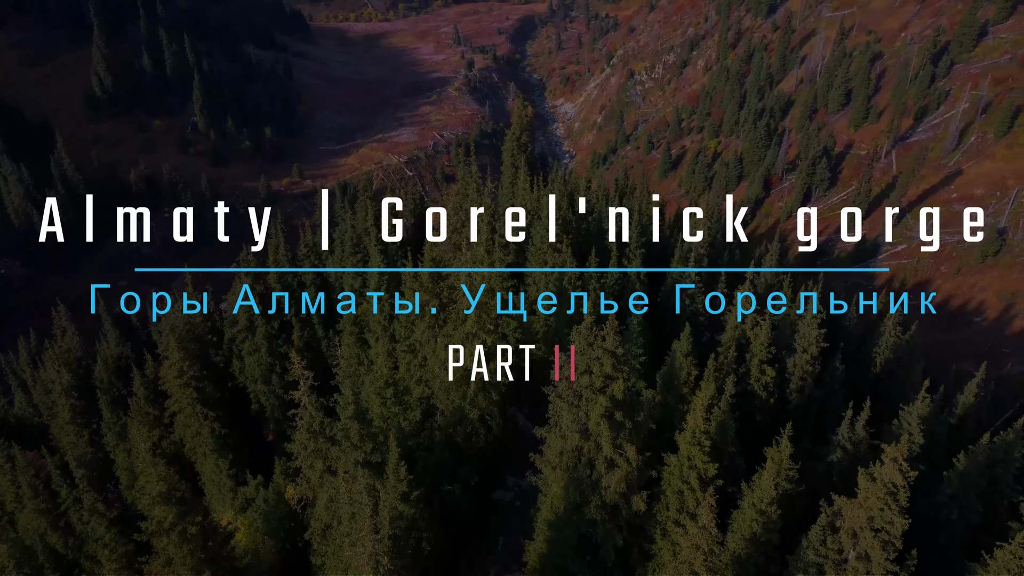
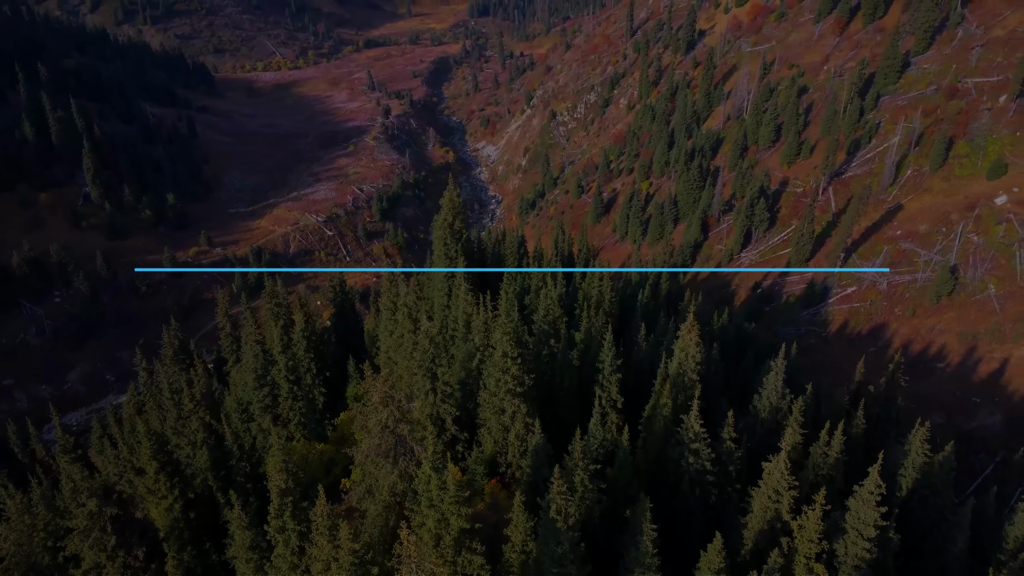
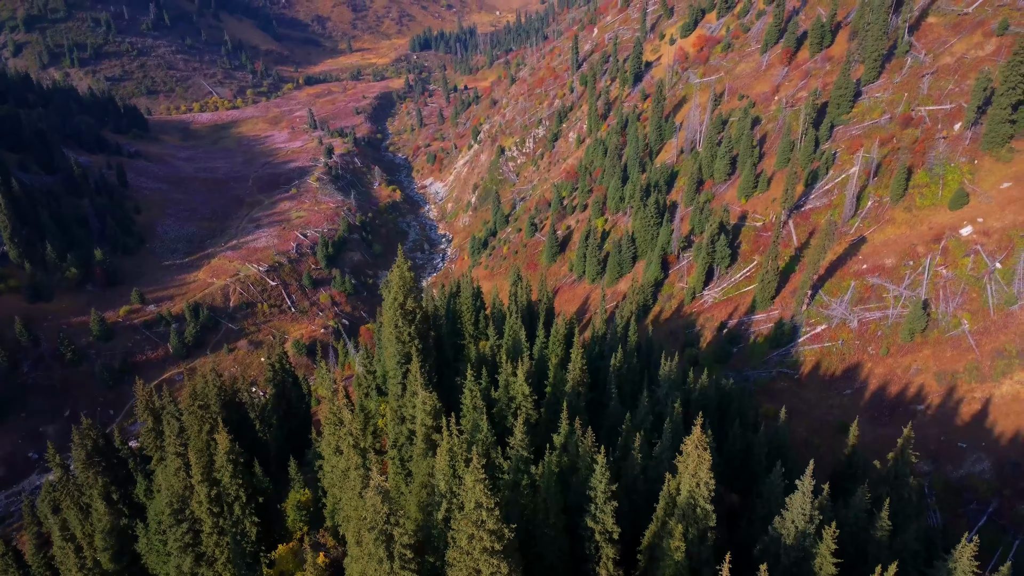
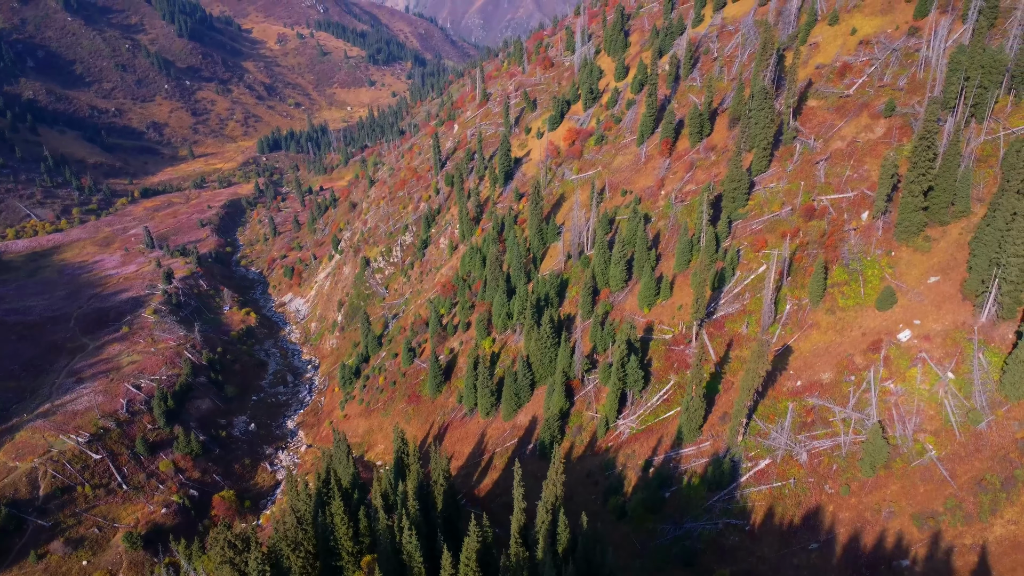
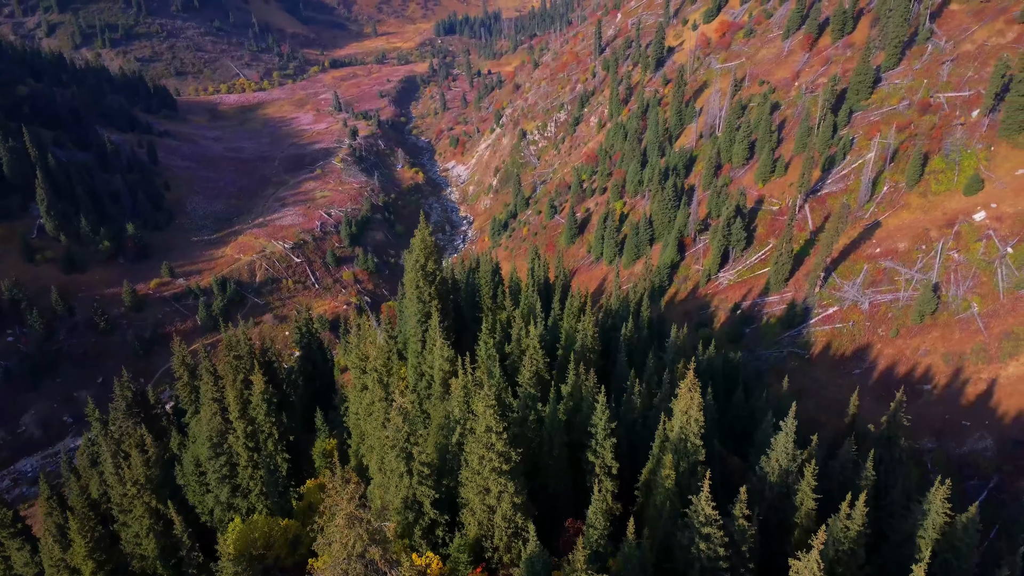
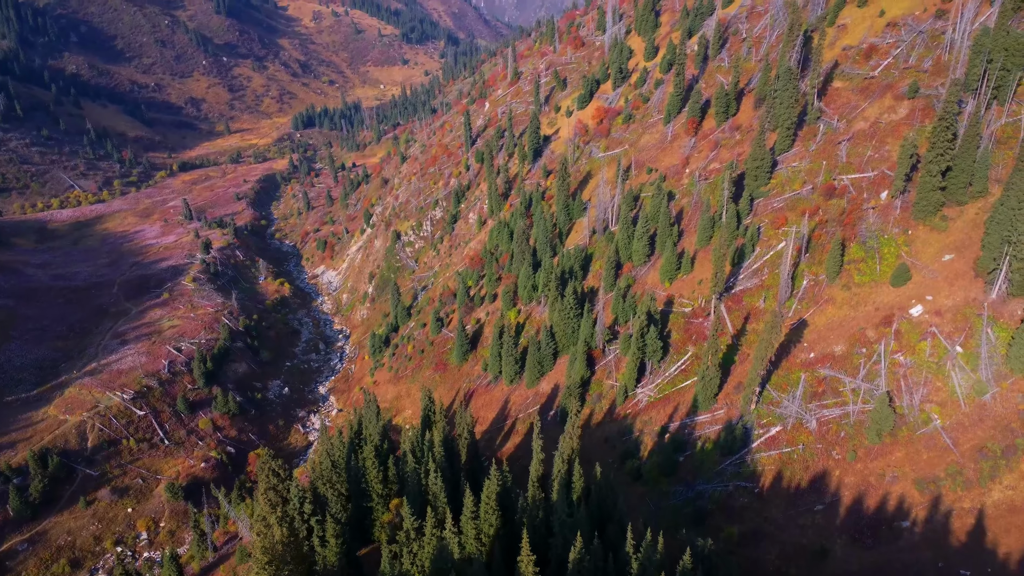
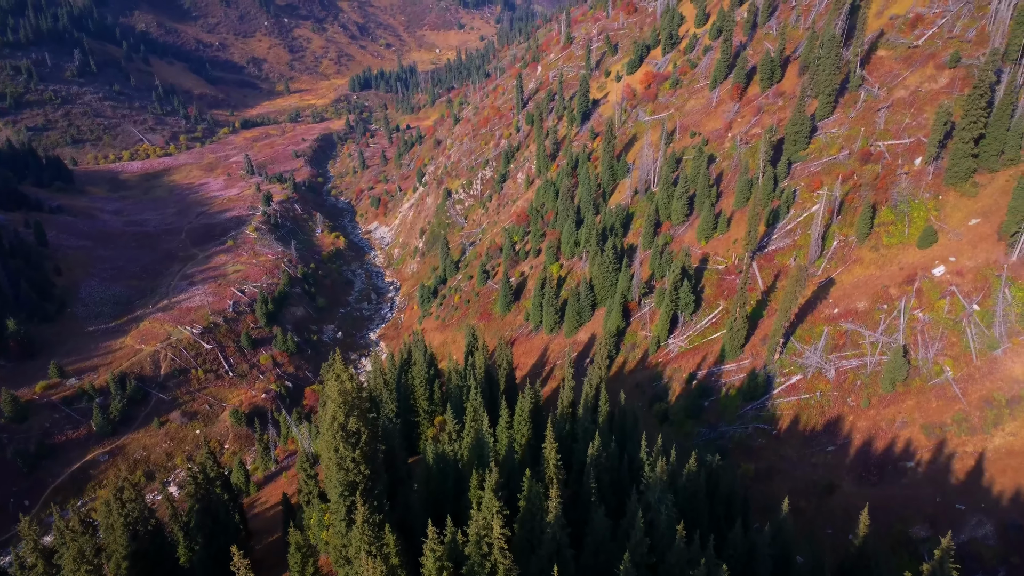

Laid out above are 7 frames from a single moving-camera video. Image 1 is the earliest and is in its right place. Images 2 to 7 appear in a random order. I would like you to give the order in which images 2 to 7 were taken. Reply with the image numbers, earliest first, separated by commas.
2, 5, 3, 7, 6, 4
